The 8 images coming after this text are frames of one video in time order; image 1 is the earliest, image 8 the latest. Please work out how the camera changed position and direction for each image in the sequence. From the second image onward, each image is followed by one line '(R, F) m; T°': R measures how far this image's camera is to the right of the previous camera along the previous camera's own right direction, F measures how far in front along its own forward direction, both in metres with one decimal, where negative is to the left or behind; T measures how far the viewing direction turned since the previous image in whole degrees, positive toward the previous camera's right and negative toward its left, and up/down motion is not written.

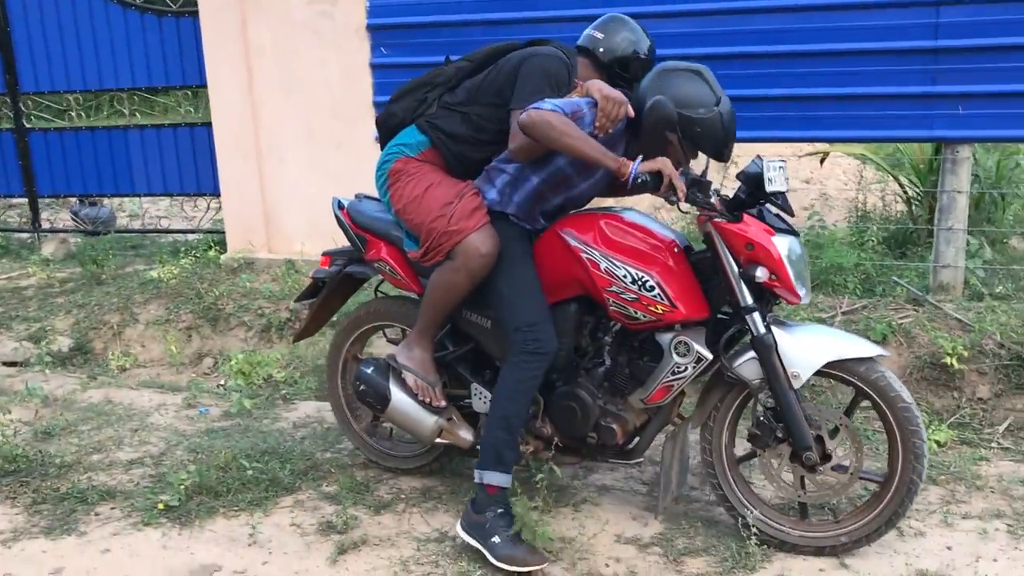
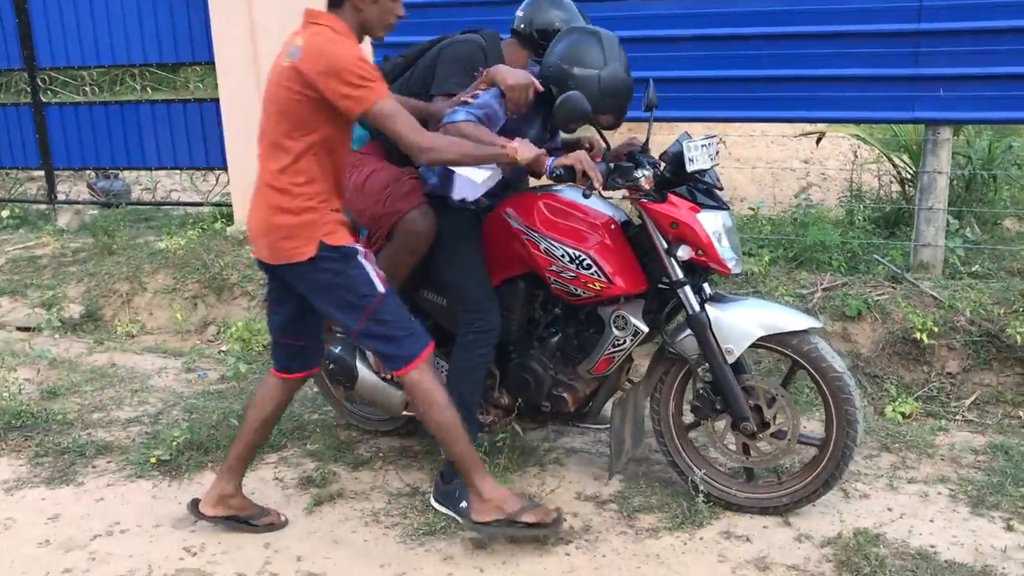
(+0.2, -0.2) m; -1°
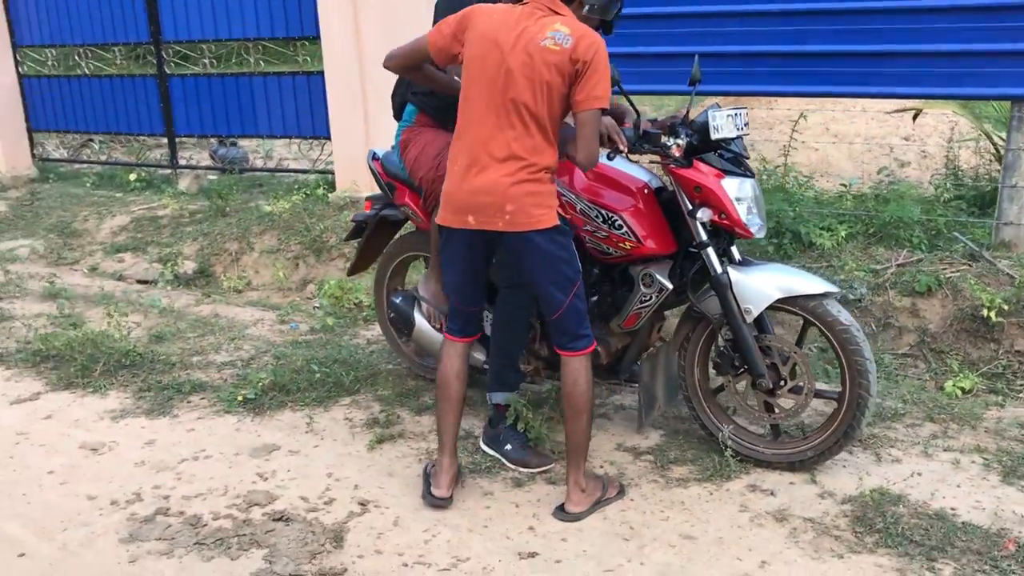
(+0.2, -0.2) m; -7°
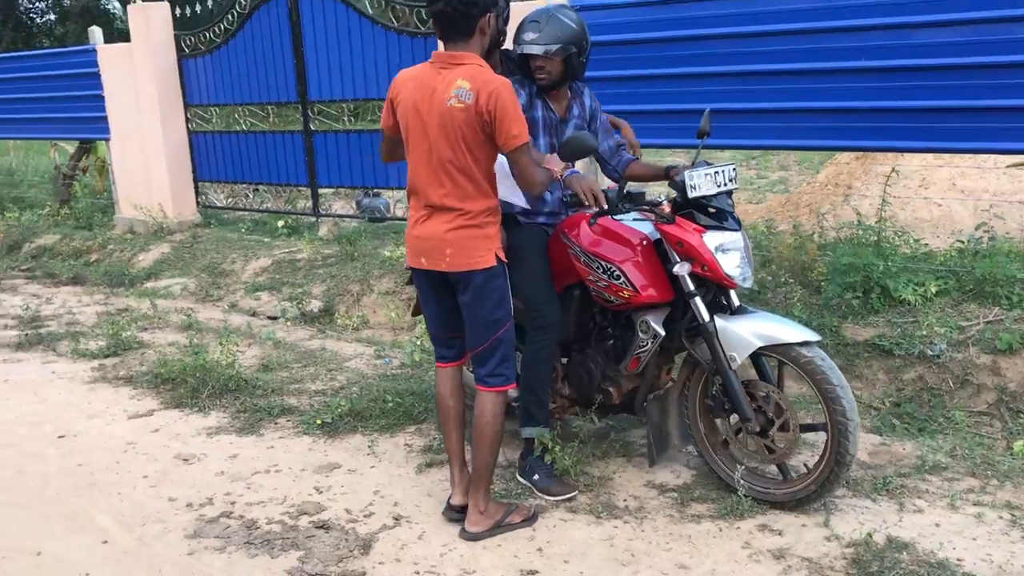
(+0.4, -0.2) m; -10°
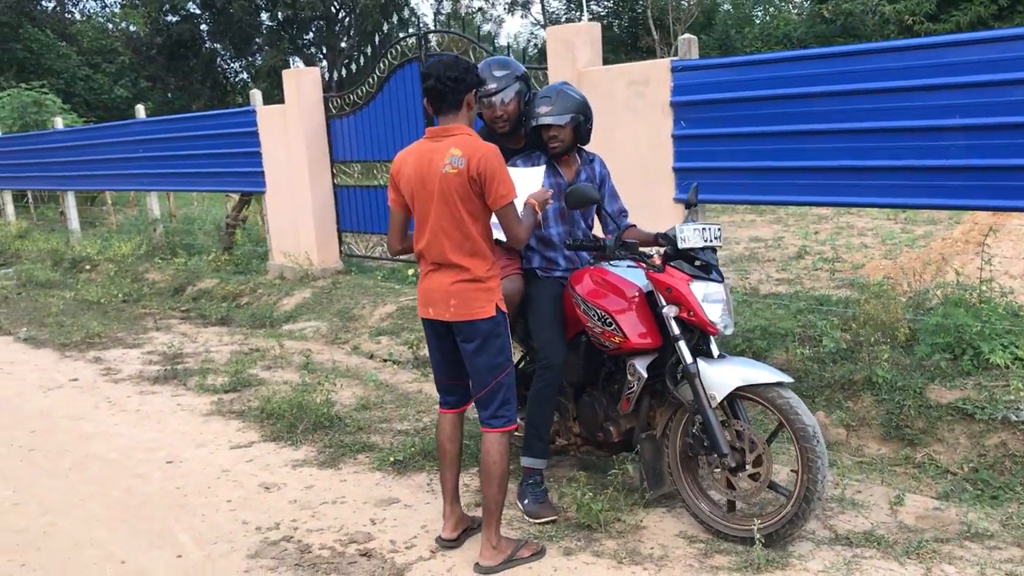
(+0.4, -0.2) m; -10°
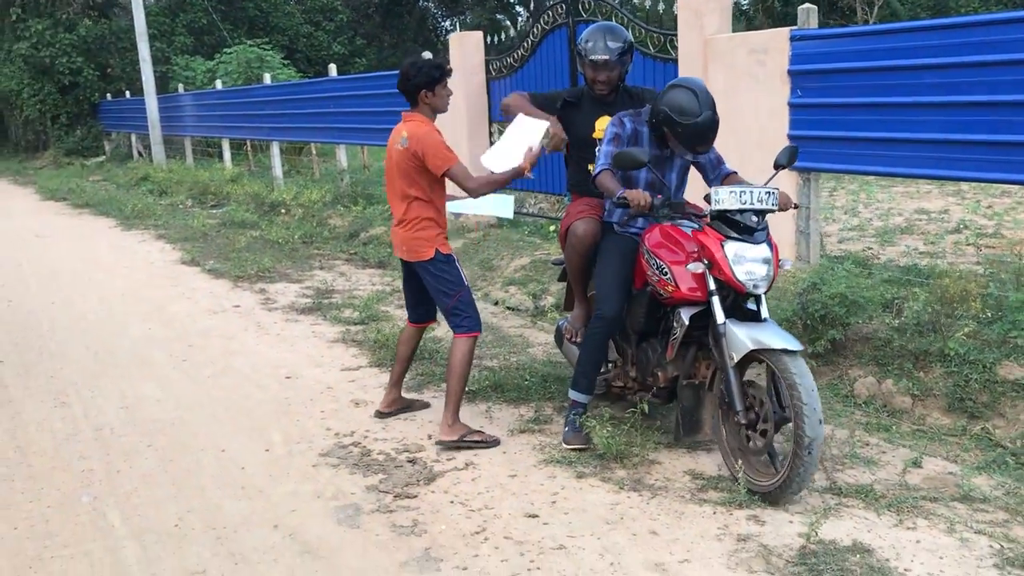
(+0.6, -0.4) m; -12°
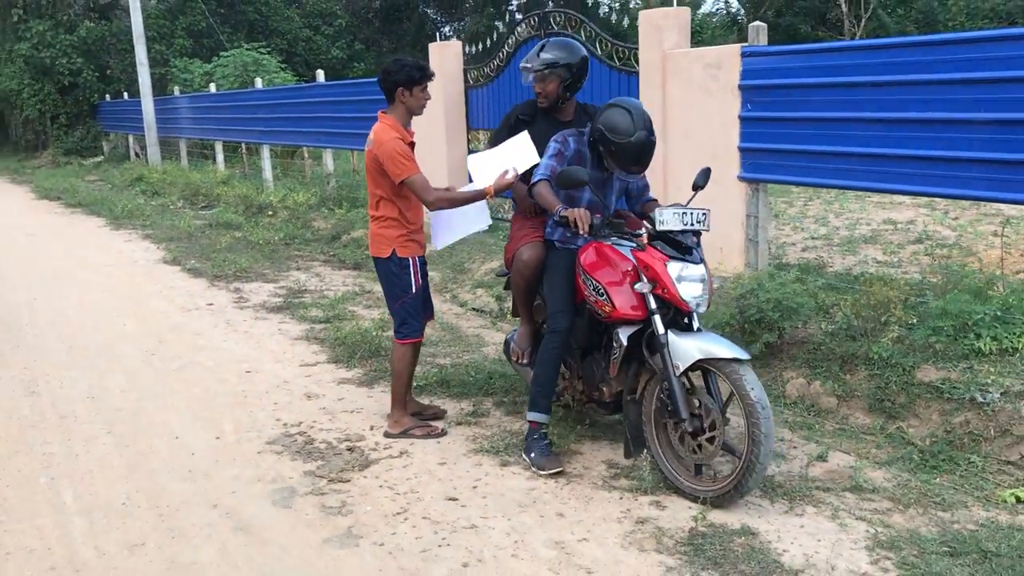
(+0.3, -0.3) m; 0°
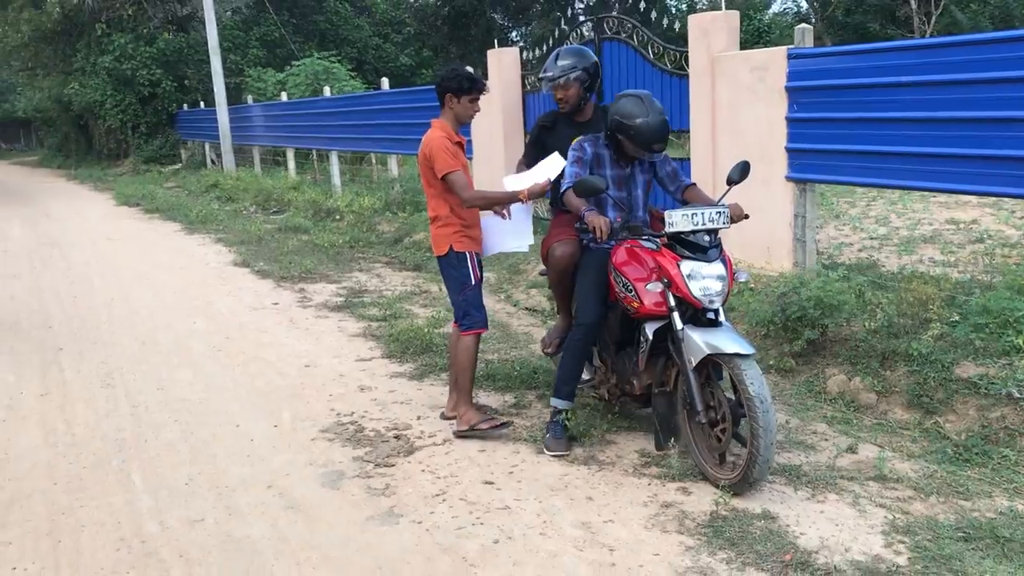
(+0.1, -0.2) m; -4°
